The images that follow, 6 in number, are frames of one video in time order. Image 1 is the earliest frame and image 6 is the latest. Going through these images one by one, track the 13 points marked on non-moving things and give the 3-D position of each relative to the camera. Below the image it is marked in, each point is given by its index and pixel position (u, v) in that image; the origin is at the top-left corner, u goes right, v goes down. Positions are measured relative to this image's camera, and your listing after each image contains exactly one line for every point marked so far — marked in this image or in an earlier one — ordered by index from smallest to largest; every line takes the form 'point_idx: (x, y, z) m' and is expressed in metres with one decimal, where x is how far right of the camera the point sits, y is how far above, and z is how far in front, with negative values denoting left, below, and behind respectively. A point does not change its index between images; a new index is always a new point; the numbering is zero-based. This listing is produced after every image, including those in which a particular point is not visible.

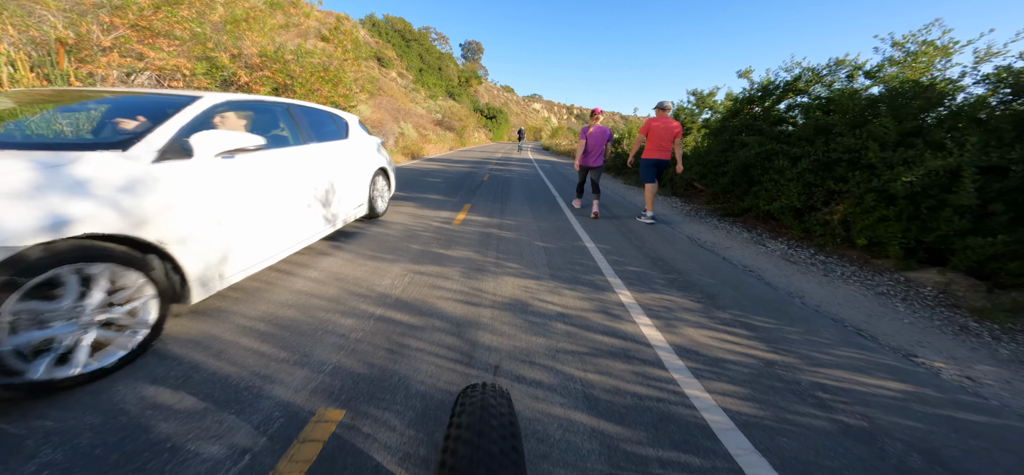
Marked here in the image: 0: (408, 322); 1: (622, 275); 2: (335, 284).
0: (-0.9, -0.7, +3.5) m
1: (+1.3, -0.5, +4.7) m
2: (-1.8, -0.5, +4.0) m
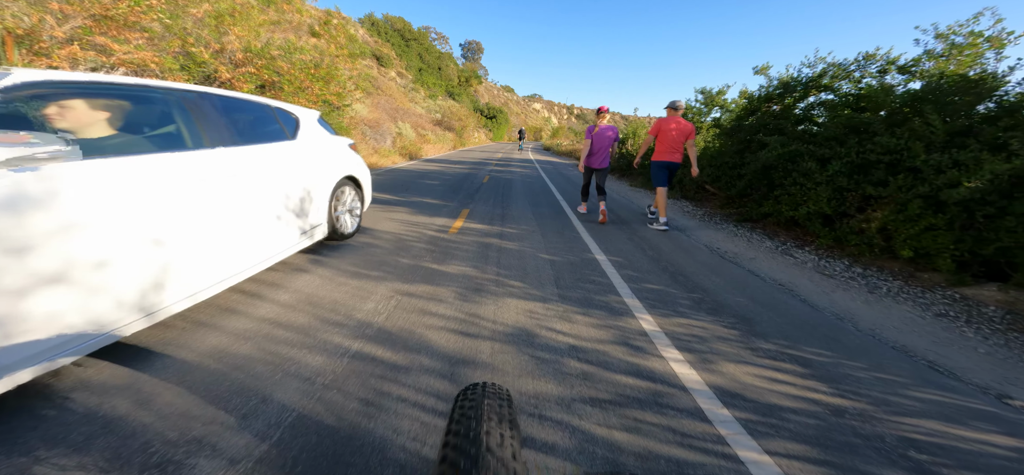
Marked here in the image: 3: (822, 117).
0: (-0.9, -0.9, +2.9) m
1: (+1.3, -0.6, +4.1) m
2: (-1.8, -0.6, +3.4) m
3: (+5.3, +2.0, +6.8) m
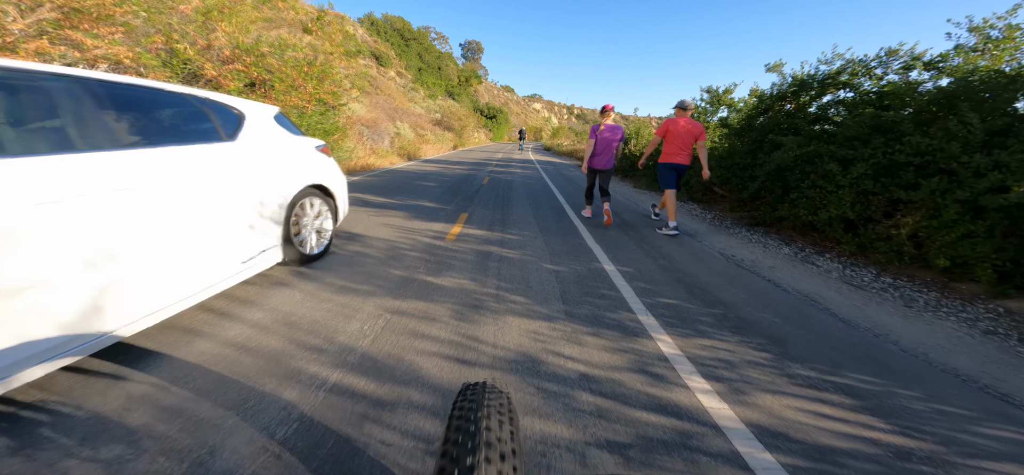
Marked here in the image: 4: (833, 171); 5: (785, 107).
0: (-0.9, -1.0, +2.5) m
1: (+1.4, -0.7, +3.8) m
2: (-1.8, -0.7, +3.0) m
3: (+5.3, +2.0, +6.4) m
4: (+4.6, +0.9, +5.7) m
5: (+5.1, +2.4, +7.5) m
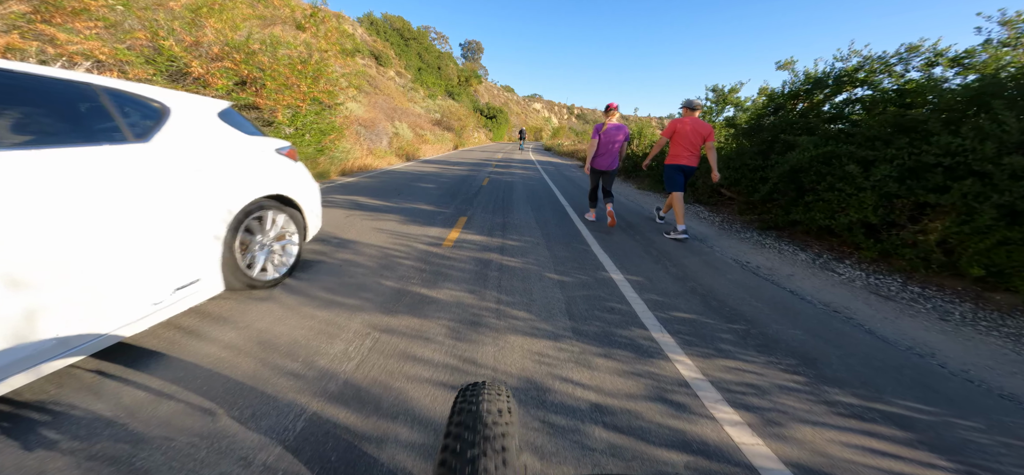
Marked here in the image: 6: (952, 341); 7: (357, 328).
0: (-0.8, -1.1, +2.2) m
1: (+1.4, -0.8, +3.4) m
2: (-1.7, -0.8, +2.7) m
3: (+5.3, +1.9, +6.1) m
4: (+4.6, +0.9, +5.3) m
5: (+5.2, +2.4, +7.2) m
6: (+3.8, -0.9, +3.4) m
7: (-1.2, -0.7, +3.1) m
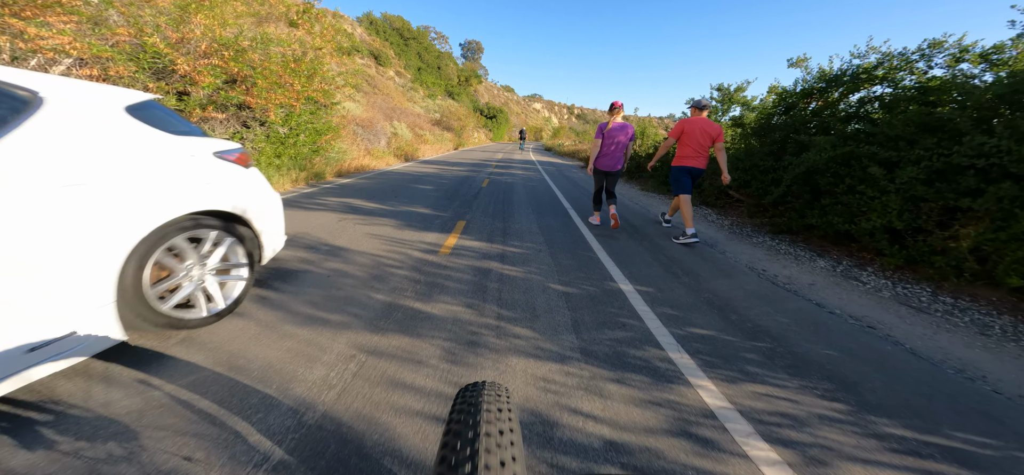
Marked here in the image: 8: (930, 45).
0: (-0.8, -1.1, +1.9) m
1: (+1.4, -0.9, +3.1) m
2: (-1.7, -0.9, +2.4) m
3: (+5.3, +1.8, +5.8) m
4: (+4.6, +0.8, +5.0) m
5: (+5.2, +2.3, +6.9) m
6: (+3.8, -1.0, +3.1) m
7: (-1.2, -0.8, +2.8) m
8: (+6.0, +2.8, +5.7) m
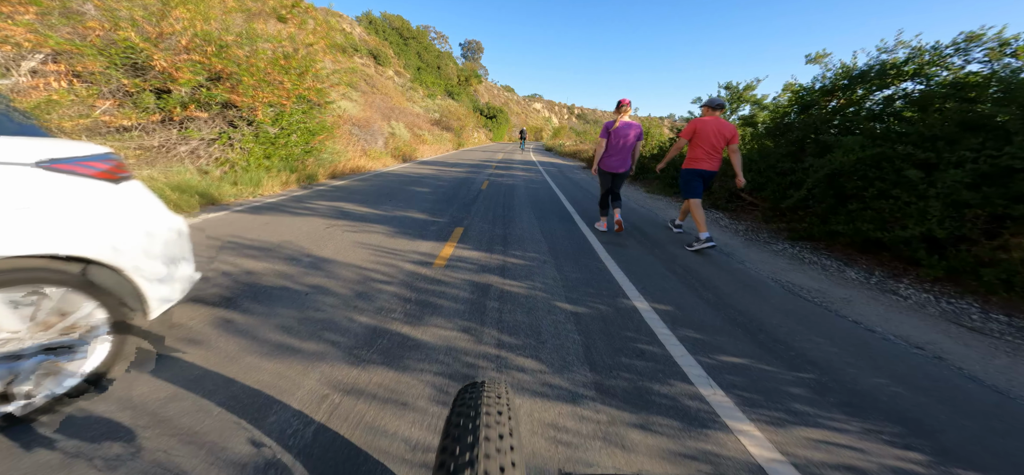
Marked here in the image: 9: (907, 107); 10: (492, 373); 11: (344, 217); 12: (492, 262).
0: (-0.8, -1.2, +1.4) m
1: (+1.4, -1.0, +2.7) m
2: (-1.7, -1.0, +2.0) m
3: (+5.3, +1.7, +5.3) m
4: (+4.6, +0.7, +4.6) m
5: (+5.2, +2.2, +6.5) m
6: (+3.8, -1.1, +2.7) m
7: (-1.2, -0.9, +2.4) m
8: (+6.0, +2.7, +5.3) m
9: (+5.3, +1.8, +5.4) m
10: (-0.1, -0.9, +2.6) m
11: (-2.6, +0.3, +6.2) m
12: (-0.2, -0.3, +4.4) m
